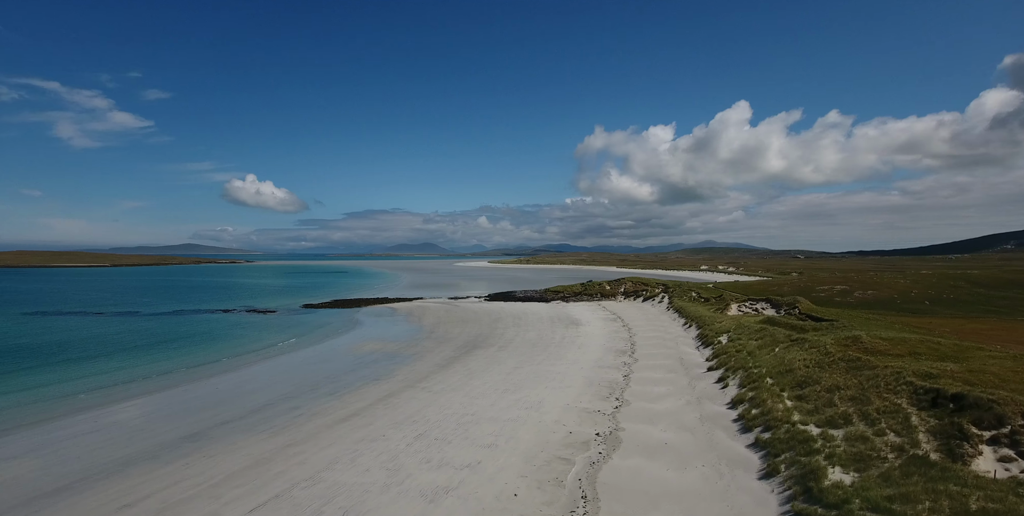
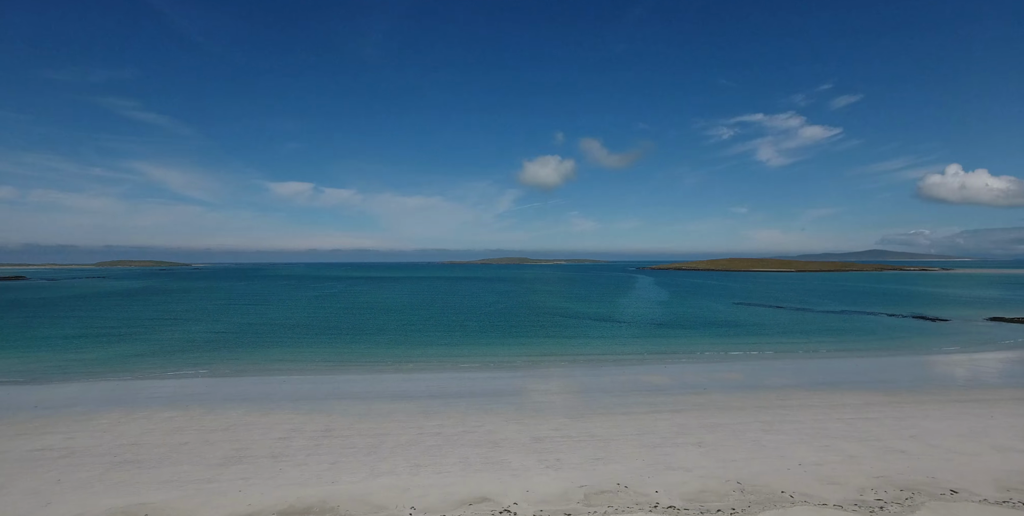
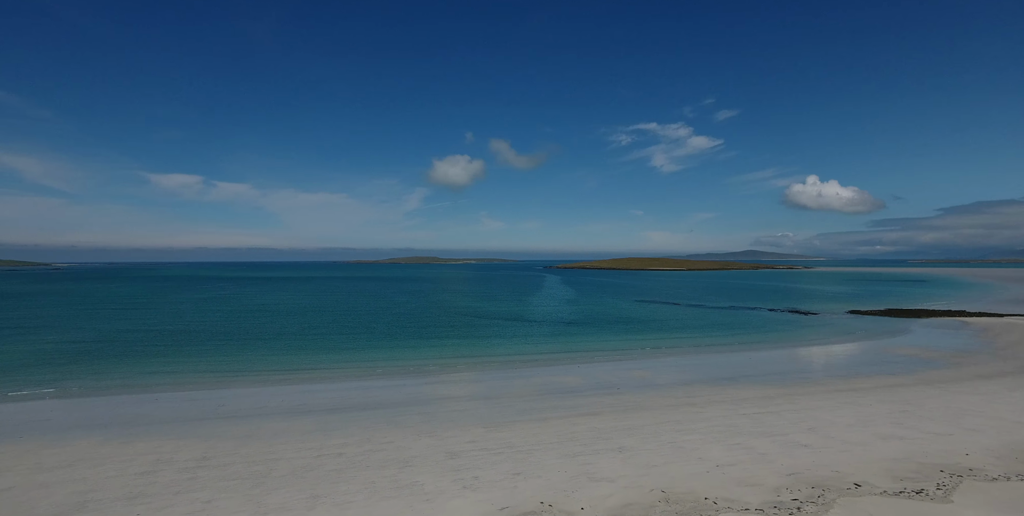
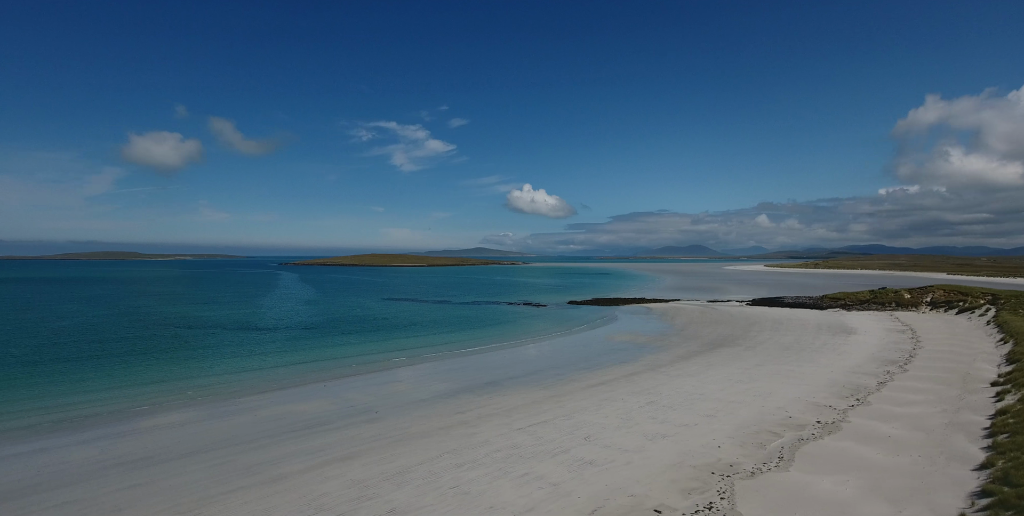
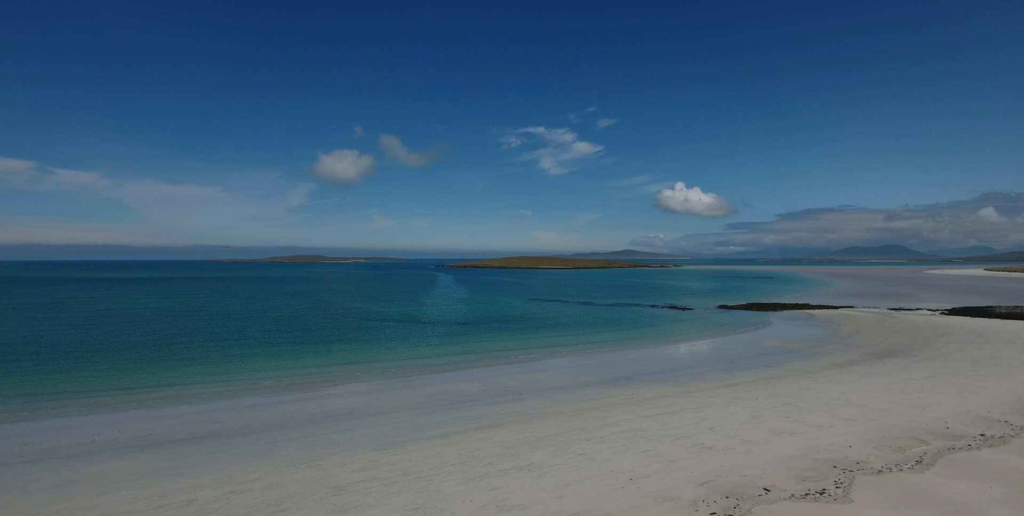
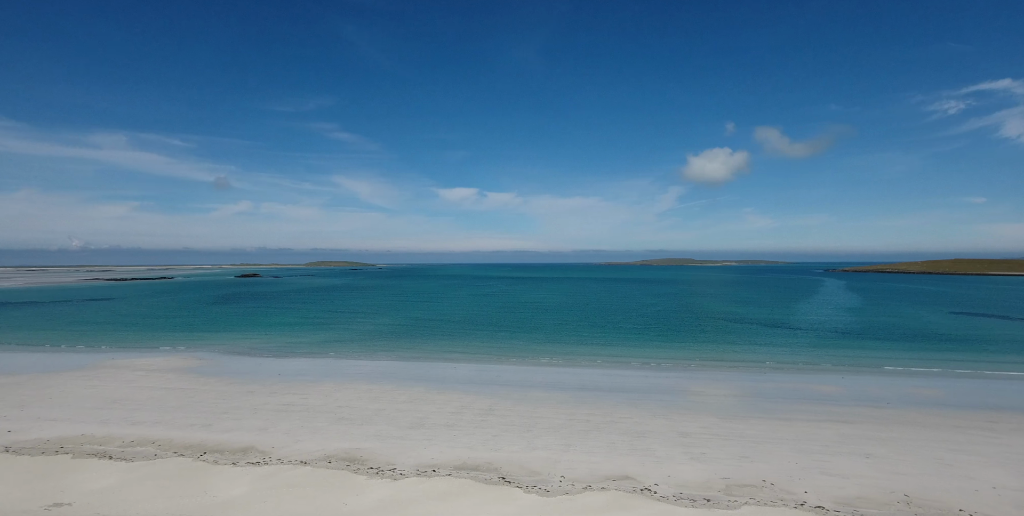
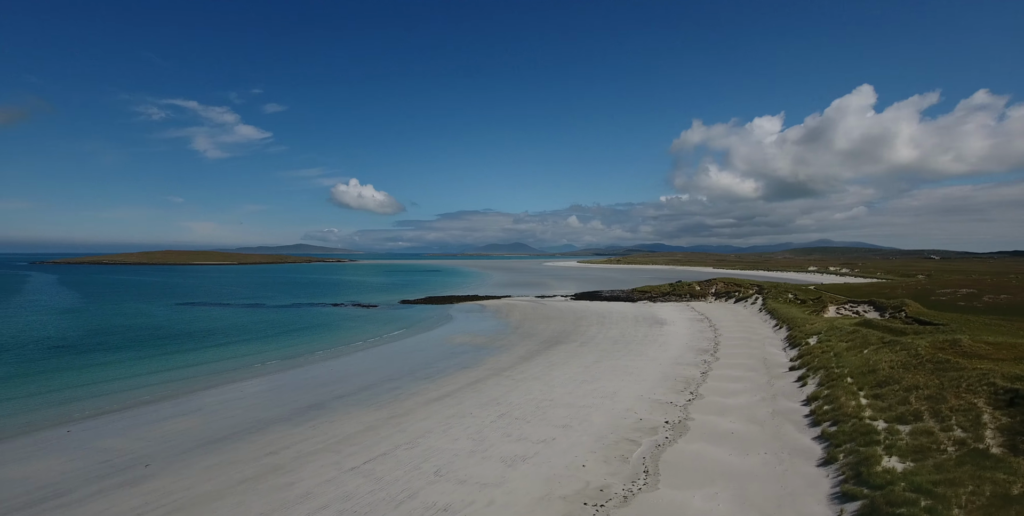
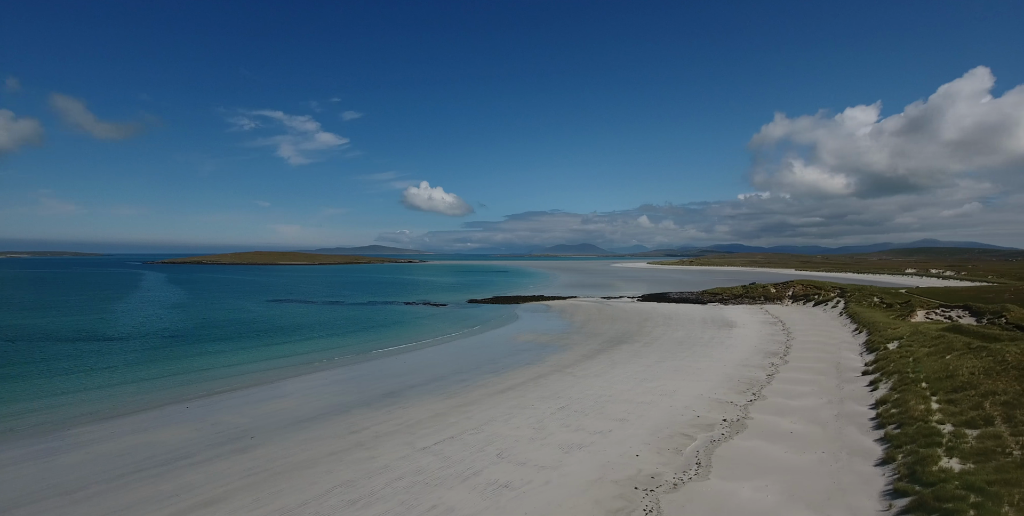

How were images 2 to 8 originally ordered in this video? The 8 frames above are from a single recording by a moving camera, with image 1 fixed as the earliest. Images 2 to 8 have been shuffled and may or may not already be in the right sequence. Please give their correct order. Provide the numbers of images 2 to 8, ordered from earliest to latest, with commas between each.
7, 8, 4, 5, 3, 2, 6
